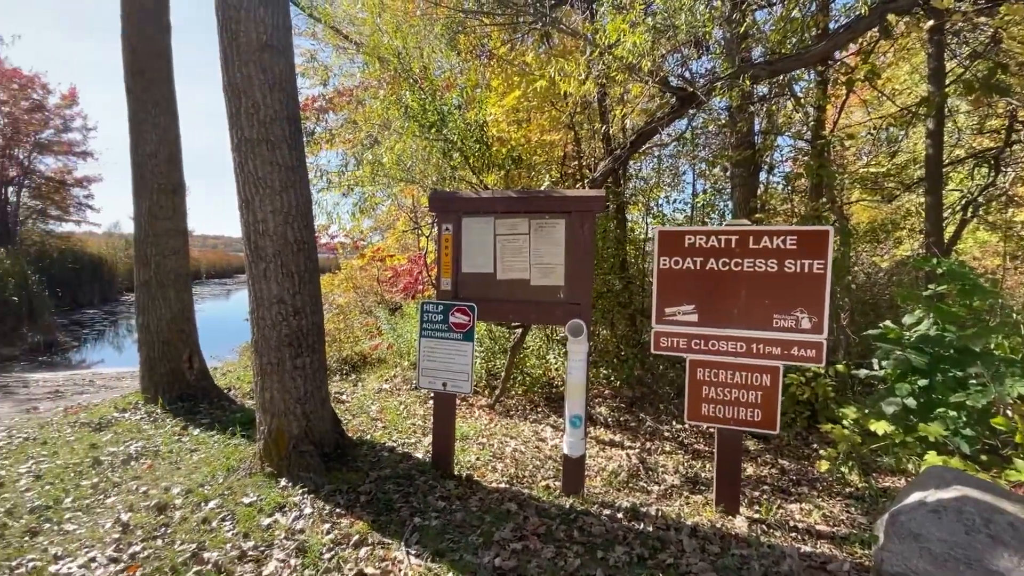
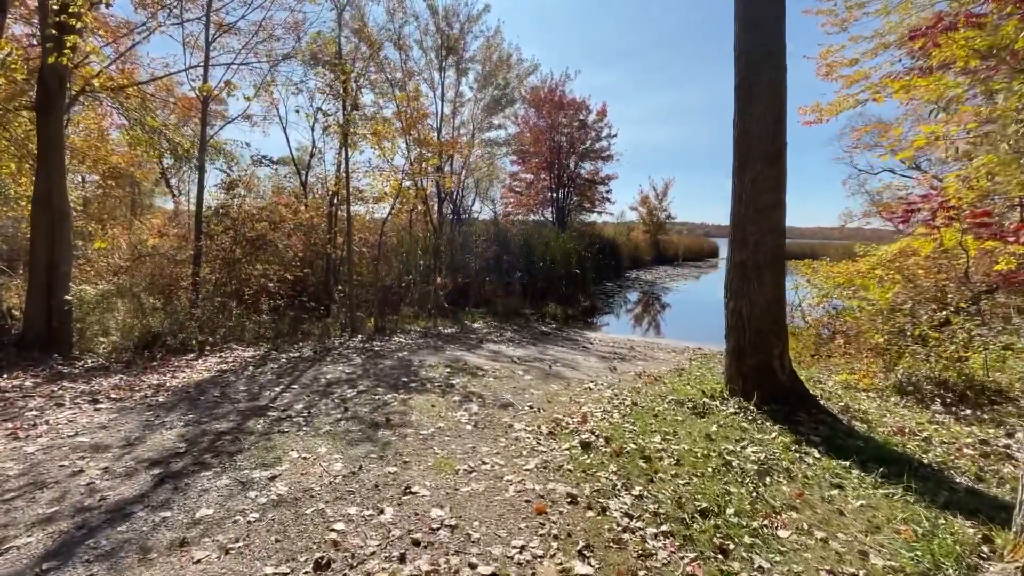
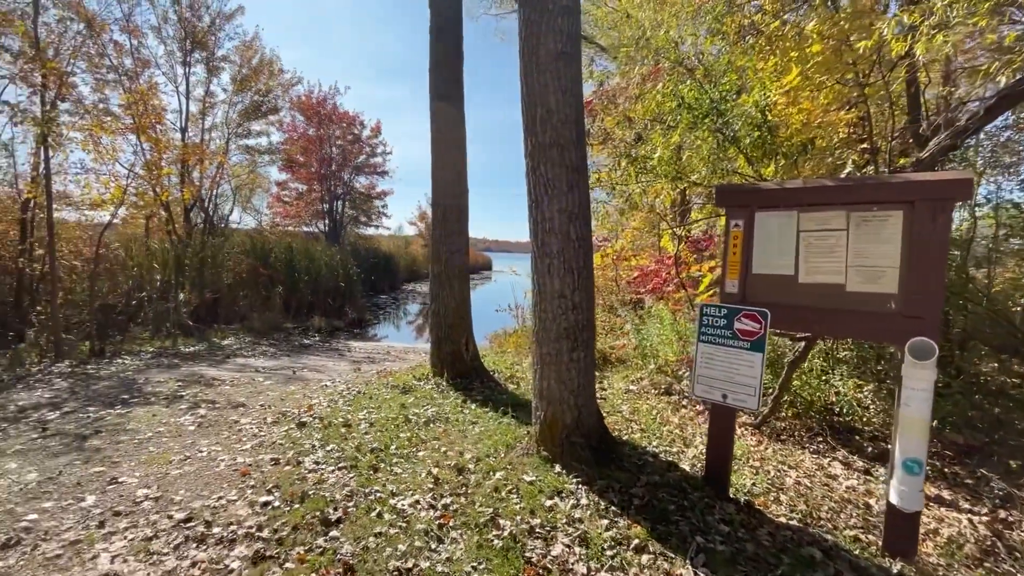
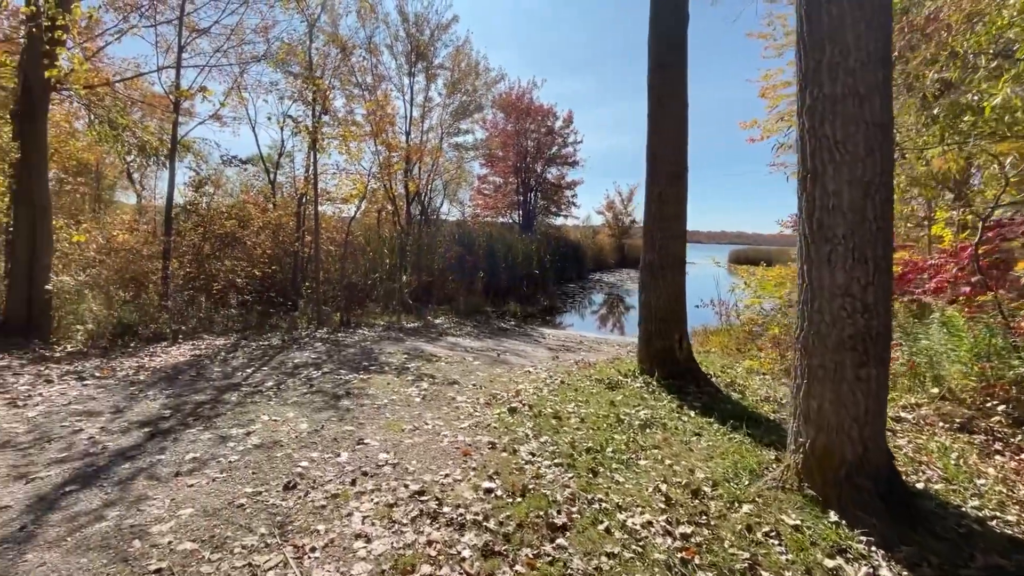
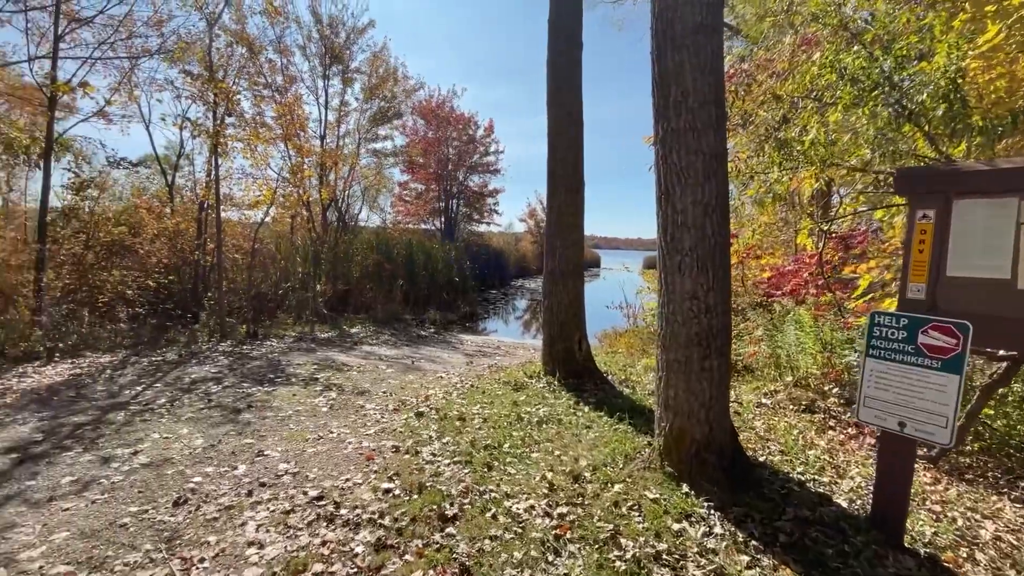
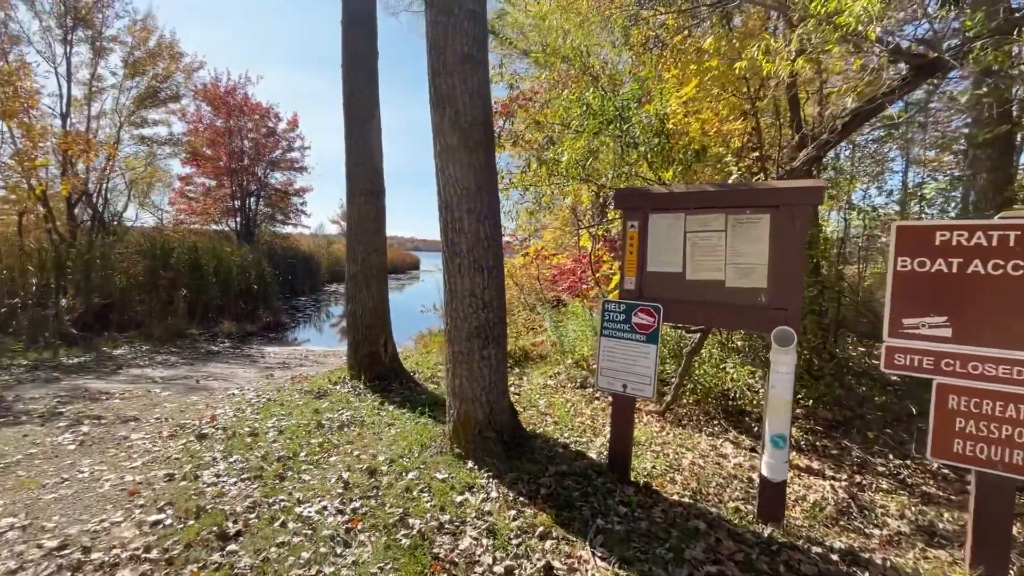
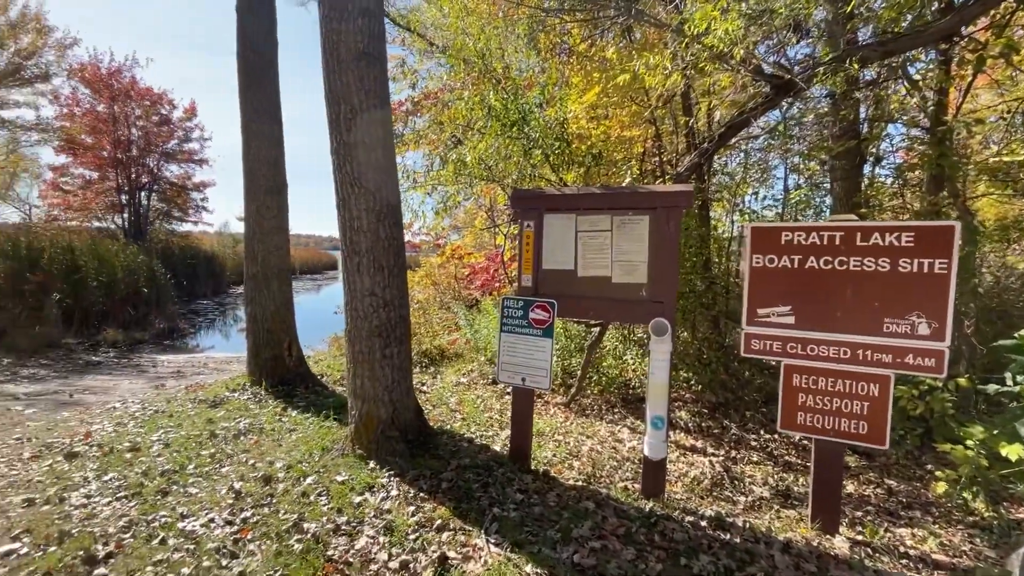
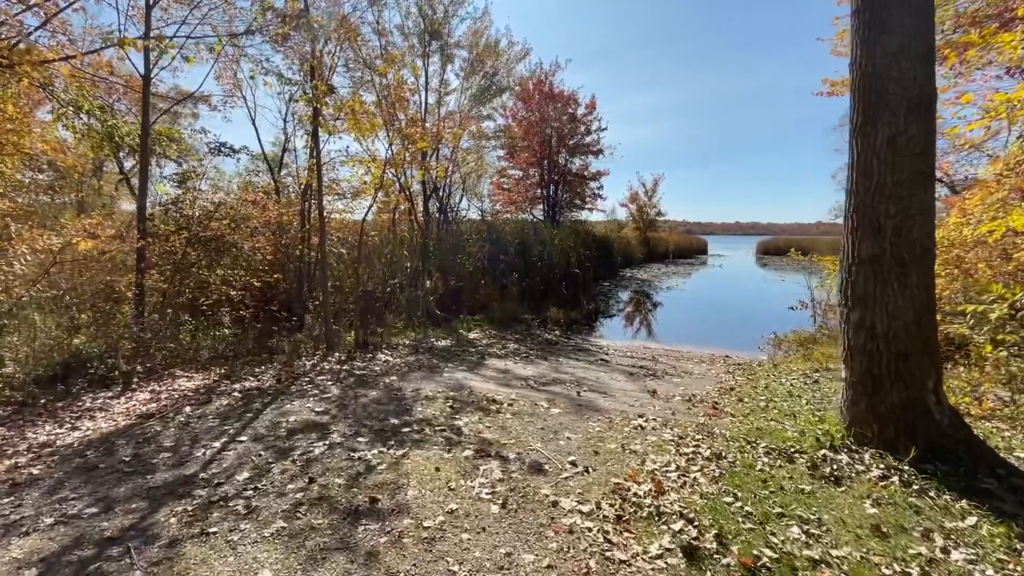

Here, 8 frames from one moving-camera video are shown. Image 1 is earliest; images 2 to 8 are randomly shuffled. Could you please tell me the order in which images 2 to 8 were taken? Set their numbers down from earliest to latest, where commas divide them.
7, 6, 3, 5, 4, 2, 8
